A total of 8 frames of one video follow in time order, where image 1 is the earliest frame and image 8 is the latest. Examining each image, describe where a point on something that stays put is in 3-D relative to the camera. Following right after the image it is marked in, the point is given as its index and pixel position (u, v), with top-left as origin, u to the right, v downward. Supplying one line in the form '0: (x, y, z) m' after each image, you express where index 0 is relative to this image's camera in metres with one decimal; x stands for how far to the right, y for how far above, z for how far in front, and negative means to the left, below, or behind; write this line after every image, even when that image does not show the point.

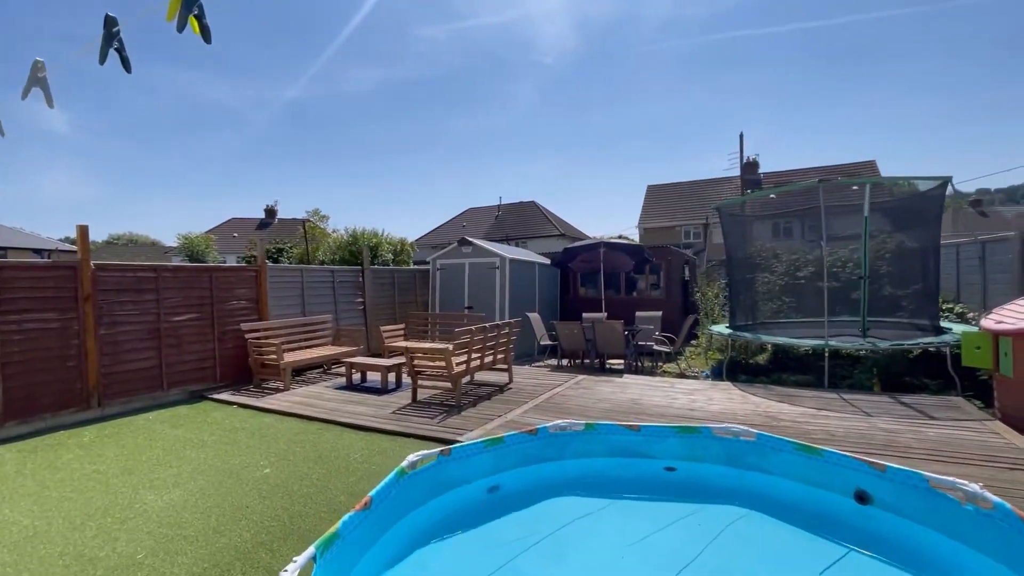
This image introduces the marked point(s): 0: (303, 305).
0: (-3.3, -0.3, +7.6) m
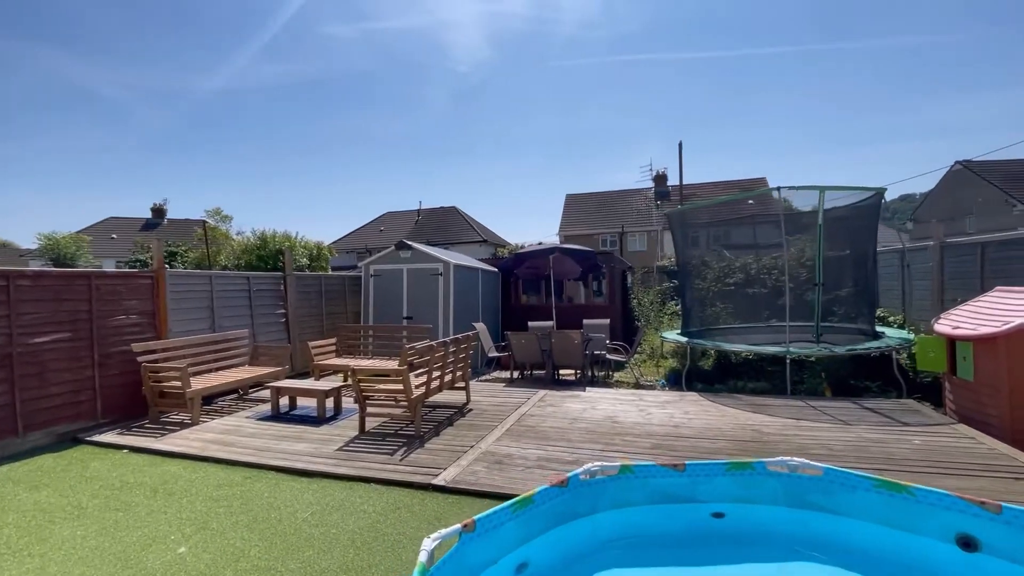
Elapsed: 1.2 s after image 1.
0: (-4.0, -0.4, +6.3) m
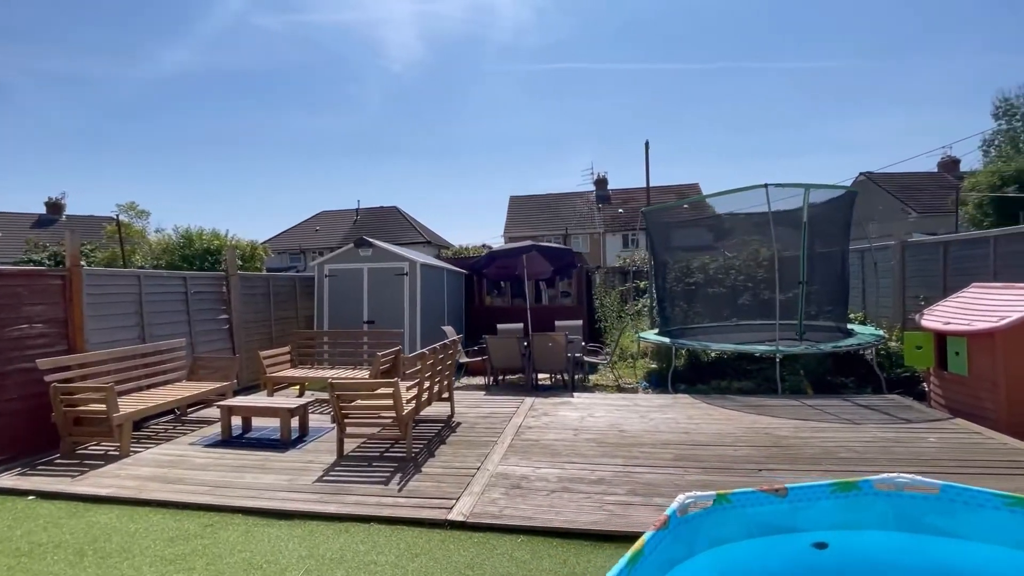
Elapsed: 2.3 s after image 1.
0: (-4.1, -0.4, +5.3) m
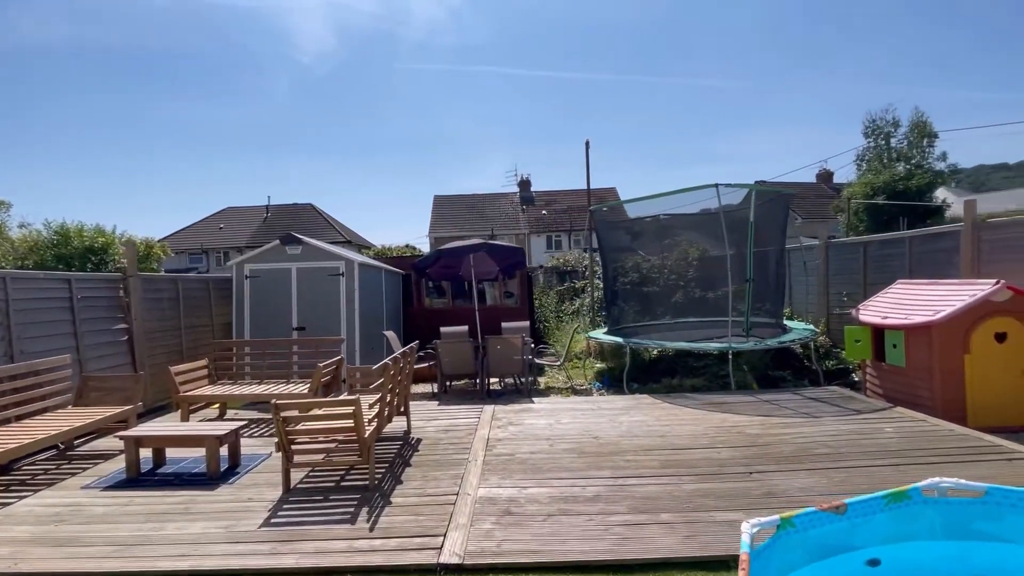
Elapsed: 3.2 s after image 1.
0: (-4.4, -0.5, +4.2) m
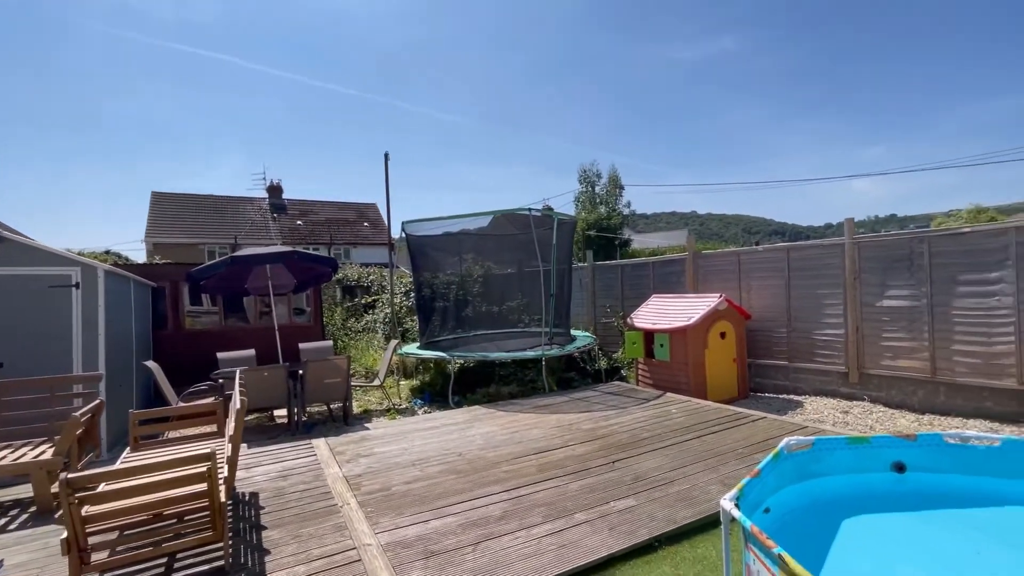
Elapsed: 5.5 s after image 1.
0: (-4.9, -0.6, +1.6) m
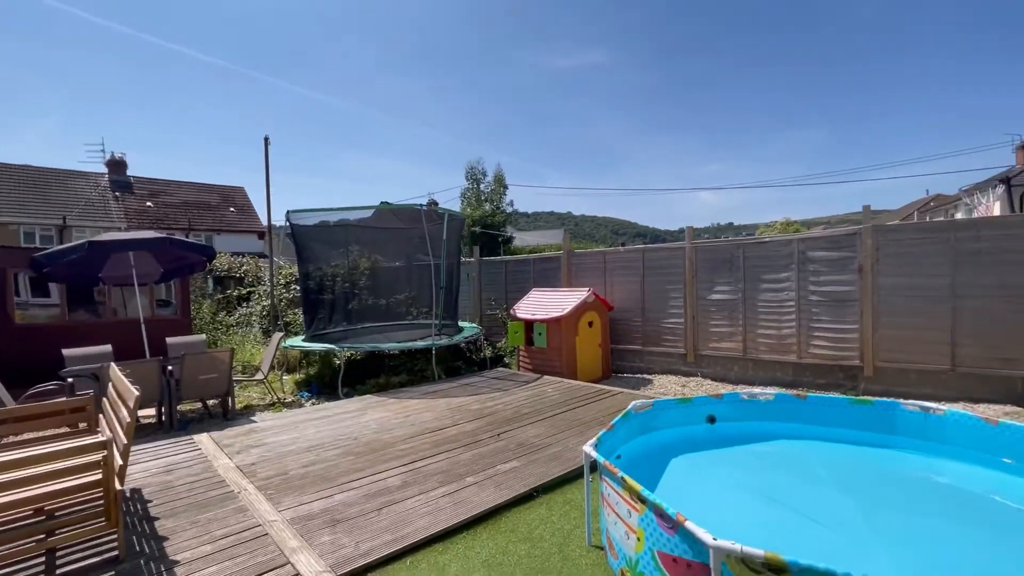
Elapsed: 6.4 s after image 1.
0: (-5.1, -0.5, +0.8) m
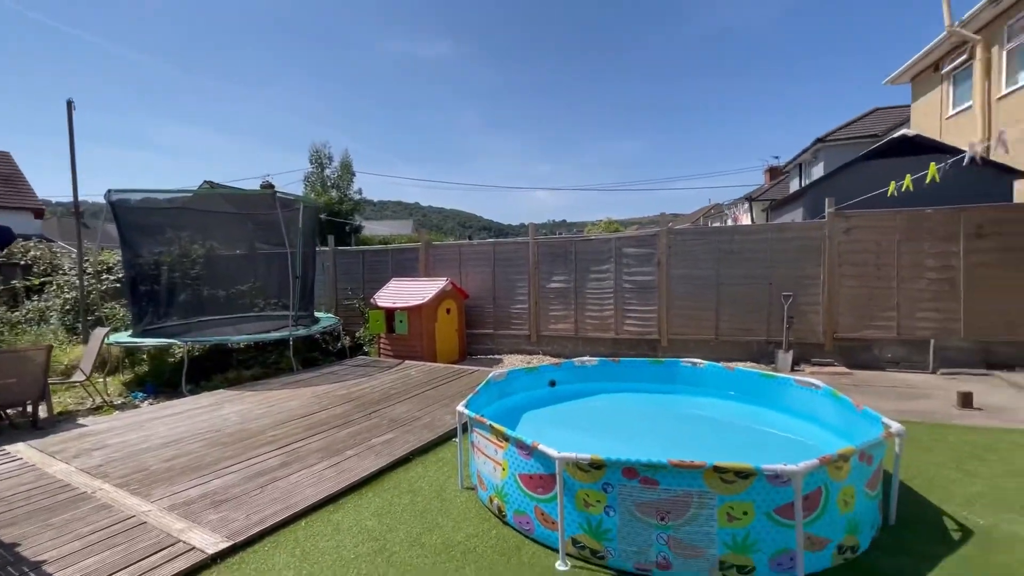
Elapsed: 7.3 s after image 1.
0: (-5.0, -0.5, -0.2) m
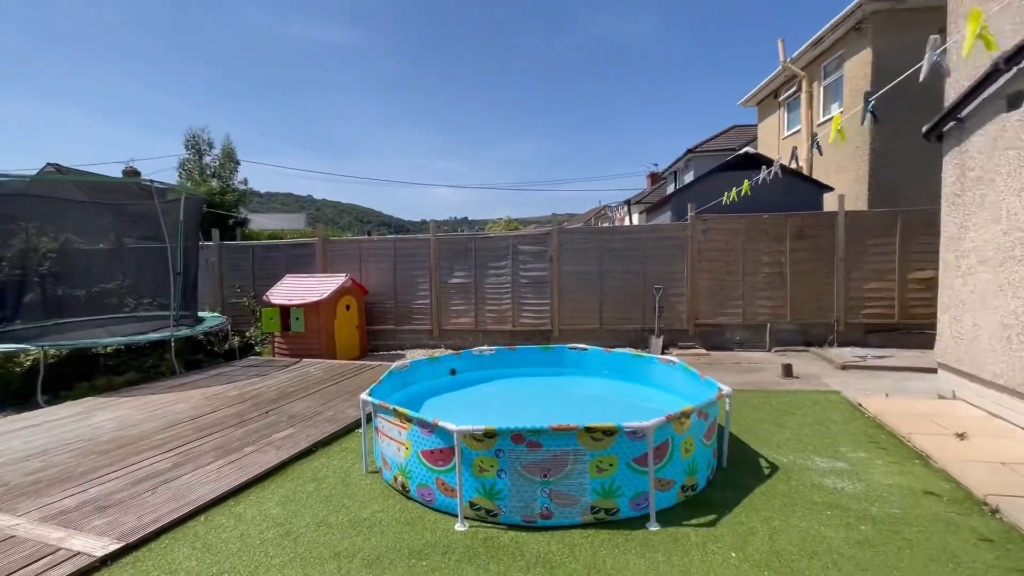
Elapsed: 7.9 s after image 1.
0: (-4.9, -0.5, -0.9) m
